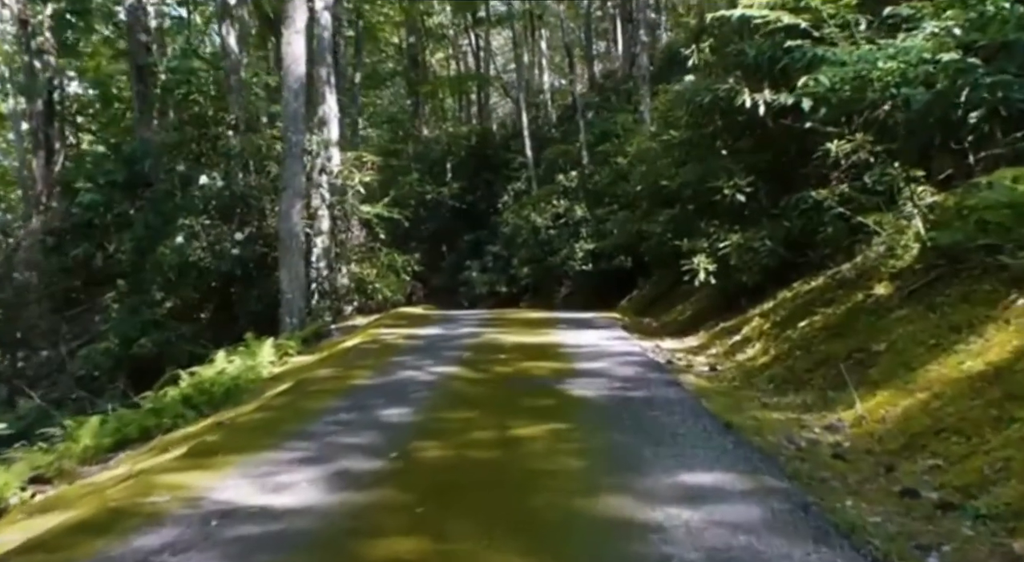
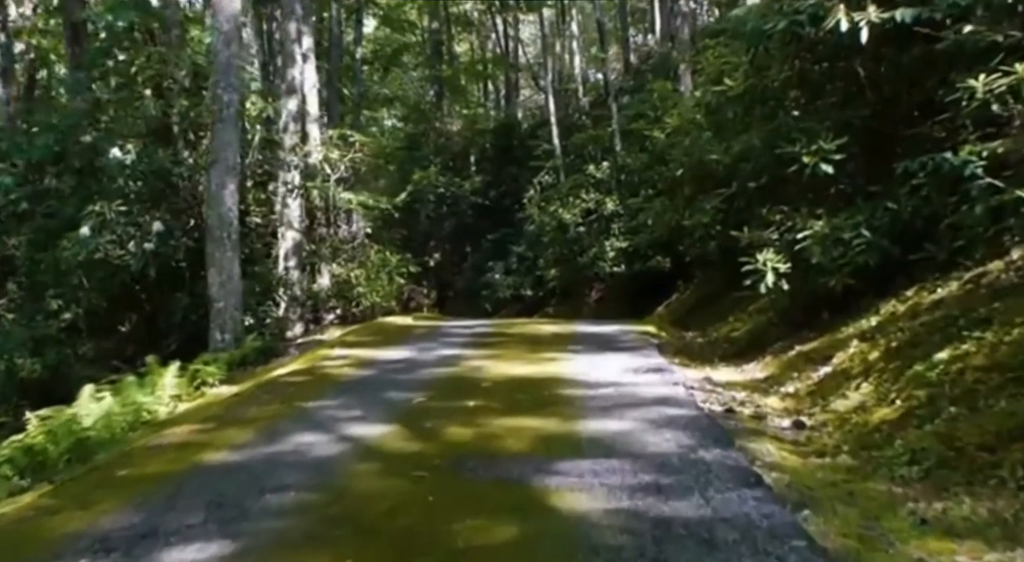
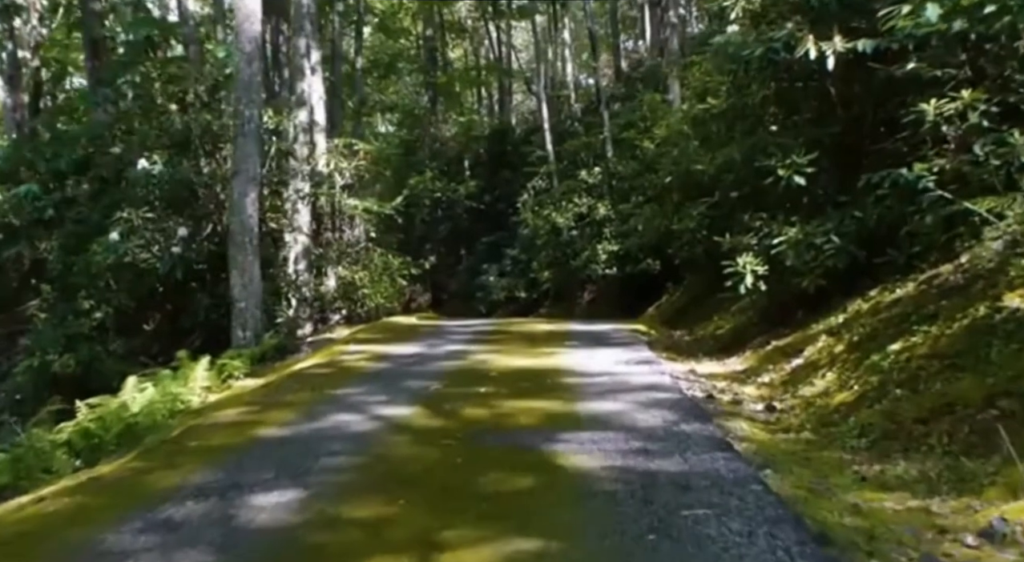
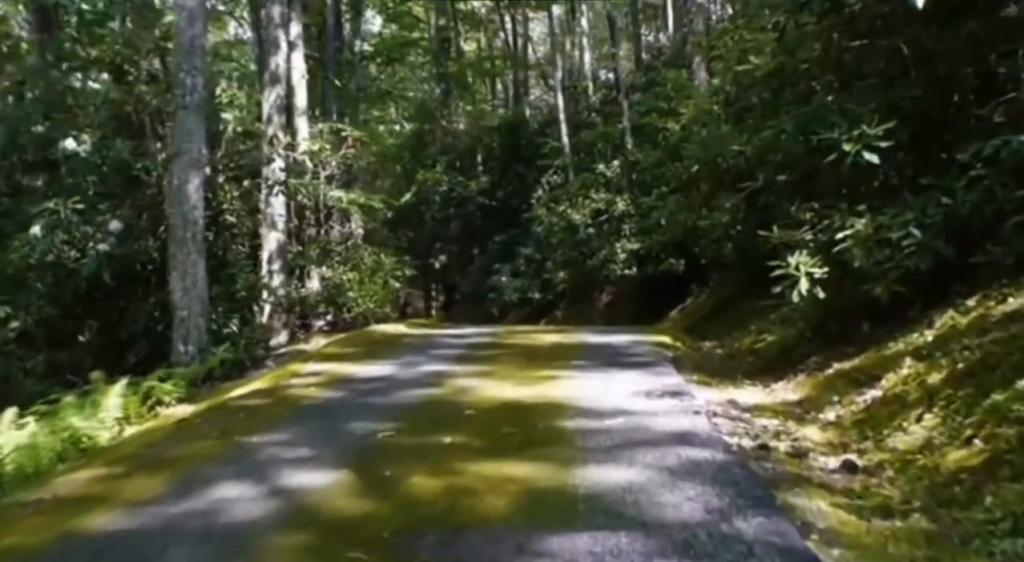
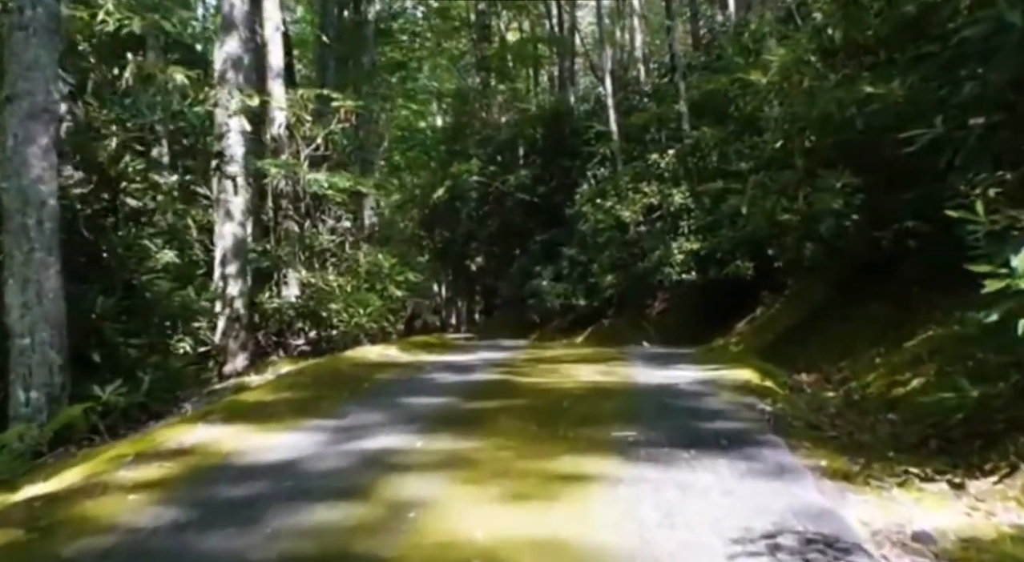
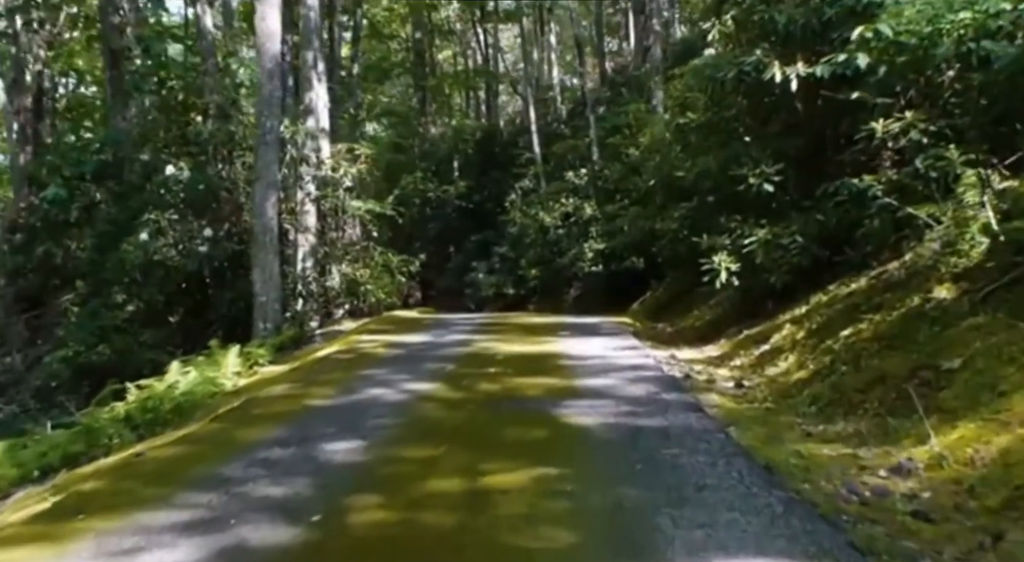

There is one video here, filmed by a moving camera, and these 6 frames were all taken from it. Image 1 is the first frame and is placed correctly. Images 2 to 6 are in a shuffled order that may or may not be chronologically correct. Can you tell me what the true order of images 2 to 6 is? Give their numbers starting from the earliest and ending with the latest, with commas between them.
6, 3, 2, 4, 5
